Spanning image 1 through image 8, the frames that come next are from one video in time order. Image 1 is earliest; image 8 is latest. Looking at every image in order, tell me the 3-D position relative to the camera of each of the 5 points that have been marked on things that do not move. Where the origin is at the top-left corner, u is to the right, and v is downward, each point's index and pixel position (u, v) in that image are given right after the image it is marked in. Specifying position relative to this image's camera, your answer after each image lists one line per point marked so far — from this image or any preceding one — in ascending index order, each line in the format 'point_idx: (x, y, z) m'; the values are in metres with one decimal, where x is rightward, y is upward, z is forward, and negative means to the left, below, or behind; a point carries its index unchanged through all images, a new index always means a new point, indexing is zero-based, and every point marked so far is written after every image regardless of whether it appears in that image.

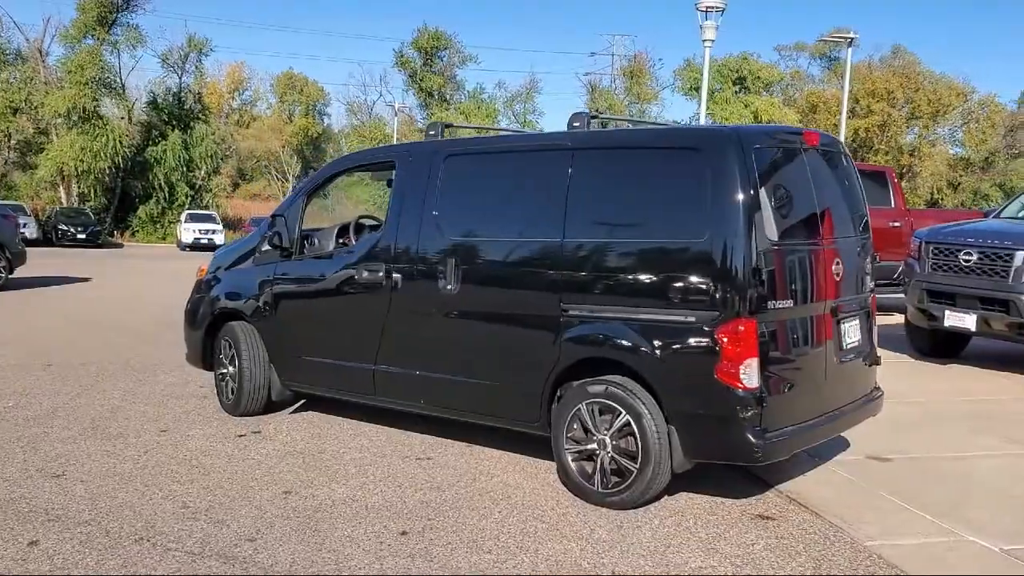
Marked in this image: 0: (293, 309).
0: (-1.4, -0.1, +6.3) m
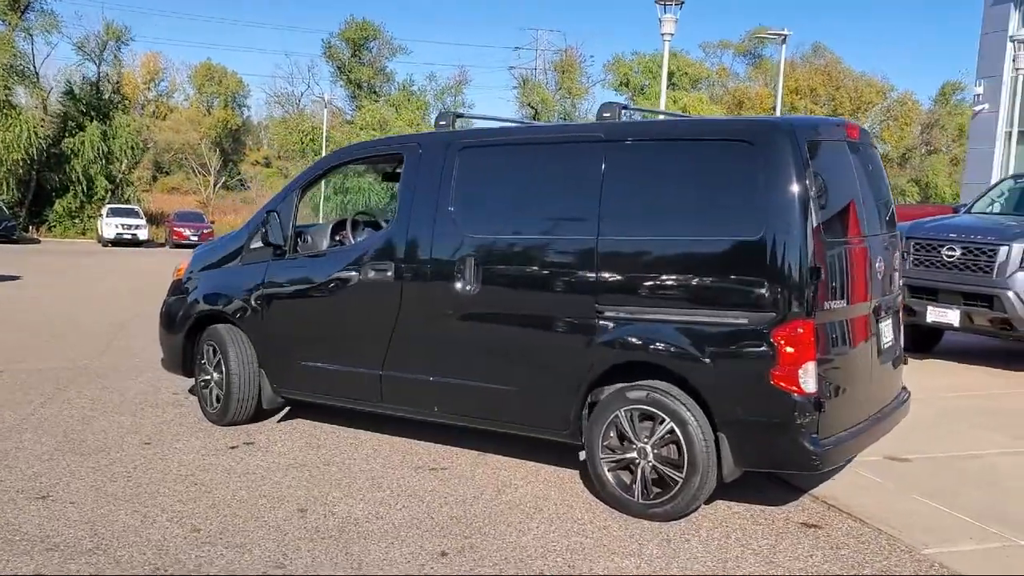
0: (-1.3, -0.1, +5.9) m
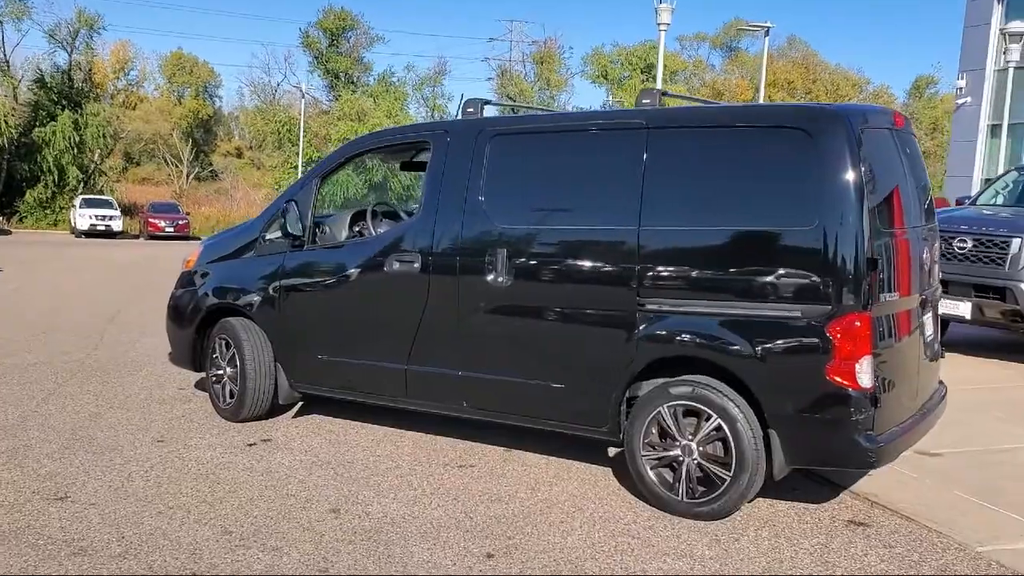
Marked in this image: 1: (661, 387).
0: (-1.2, -0.1, +5.7) m
1: (+0.7, -0.5, +4.5) m
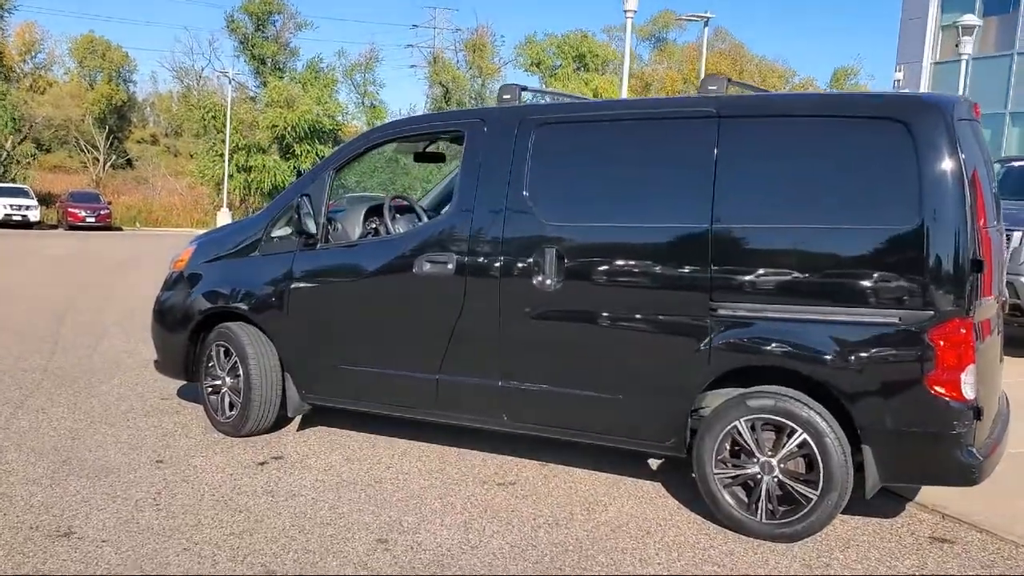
0: (-1.0, -0.1, +5.2) m
1: (+0.9, -0.5, +4.2) m
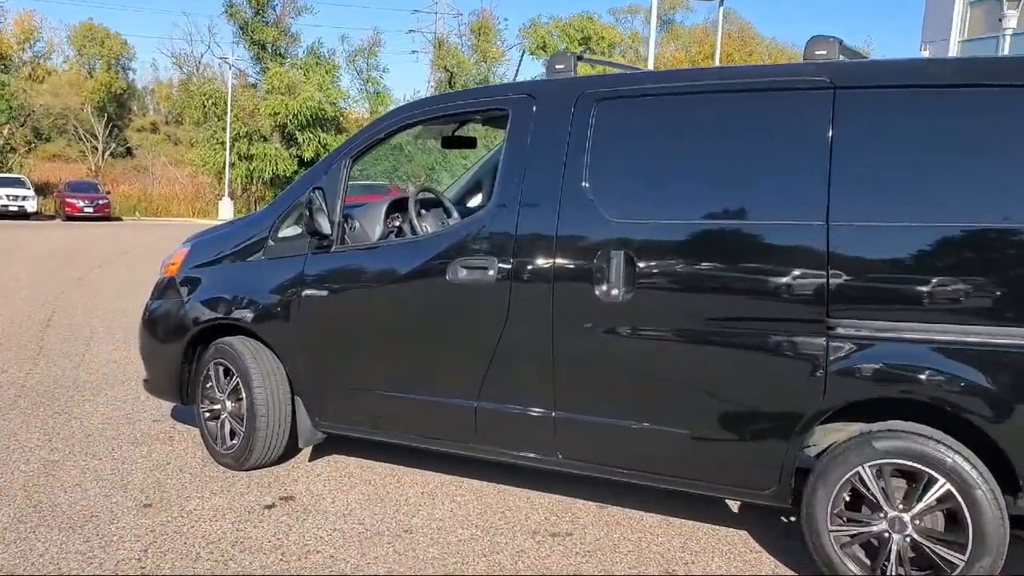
0: (-0.8, -0.1, +4.4) m
1: (+1.2, -0.5, +3.4) m
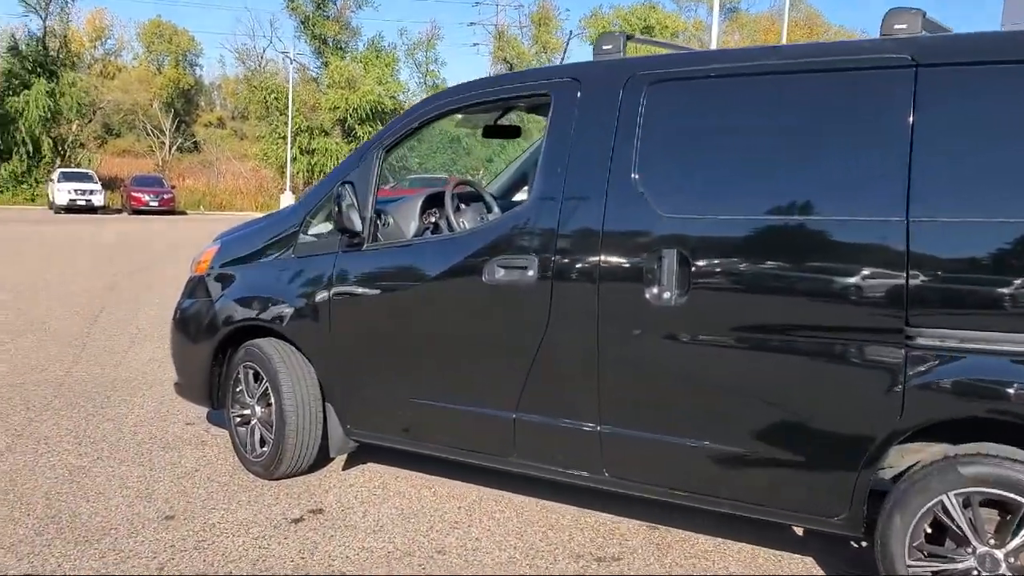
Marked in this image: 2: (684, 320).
0: (-0.6, -0.1, +4.1) m
1: (+1.3, -0.5, +3.0) m
2: (+0.6, -0.1, +3.4) m
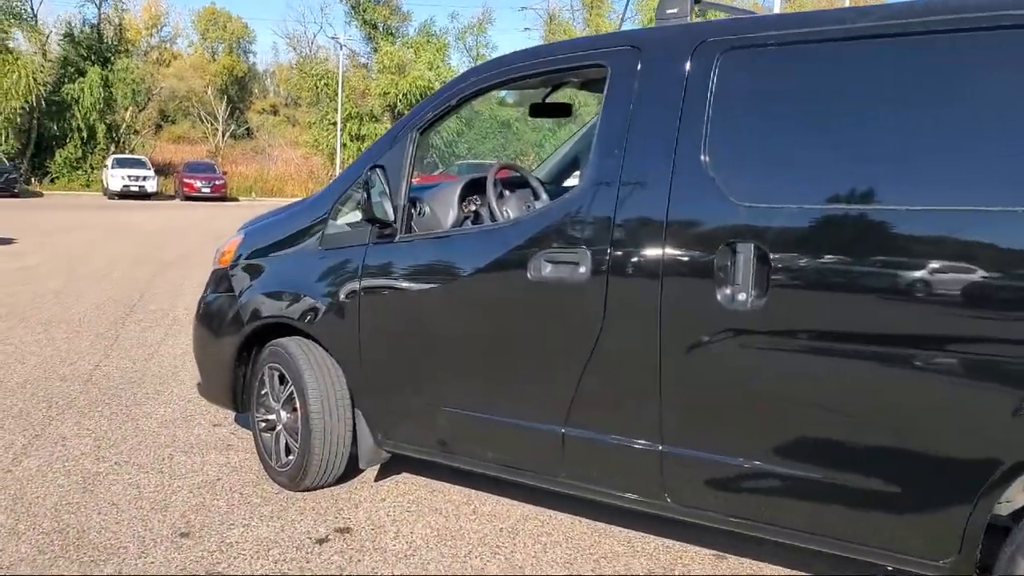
0: (-0.4, -0.1, +3.7) m
1: (+1.4, -0.5, +2.5) m
2: (+0.7, -0.1, +2.9) m
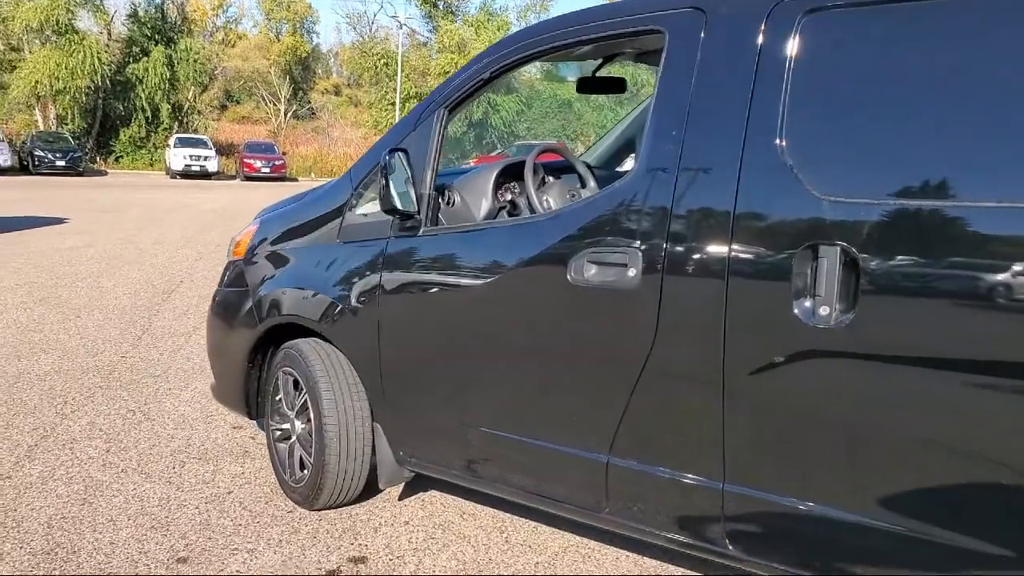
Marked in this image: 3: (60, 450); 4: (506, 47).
0: (-0.3, -0.1, +3.2) m
1: (+1.4, -0.6, +1.9) m
2: (+0.8, -0.1, +2.4) m
3: (-2.0, -0.7, +4.4) m
4: (0.0, +0.8, +3.3) m
